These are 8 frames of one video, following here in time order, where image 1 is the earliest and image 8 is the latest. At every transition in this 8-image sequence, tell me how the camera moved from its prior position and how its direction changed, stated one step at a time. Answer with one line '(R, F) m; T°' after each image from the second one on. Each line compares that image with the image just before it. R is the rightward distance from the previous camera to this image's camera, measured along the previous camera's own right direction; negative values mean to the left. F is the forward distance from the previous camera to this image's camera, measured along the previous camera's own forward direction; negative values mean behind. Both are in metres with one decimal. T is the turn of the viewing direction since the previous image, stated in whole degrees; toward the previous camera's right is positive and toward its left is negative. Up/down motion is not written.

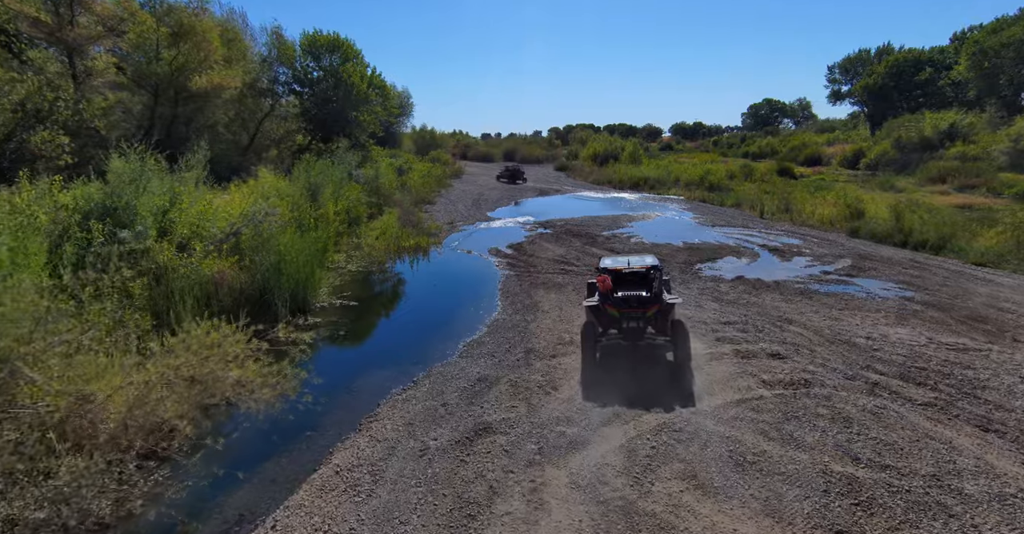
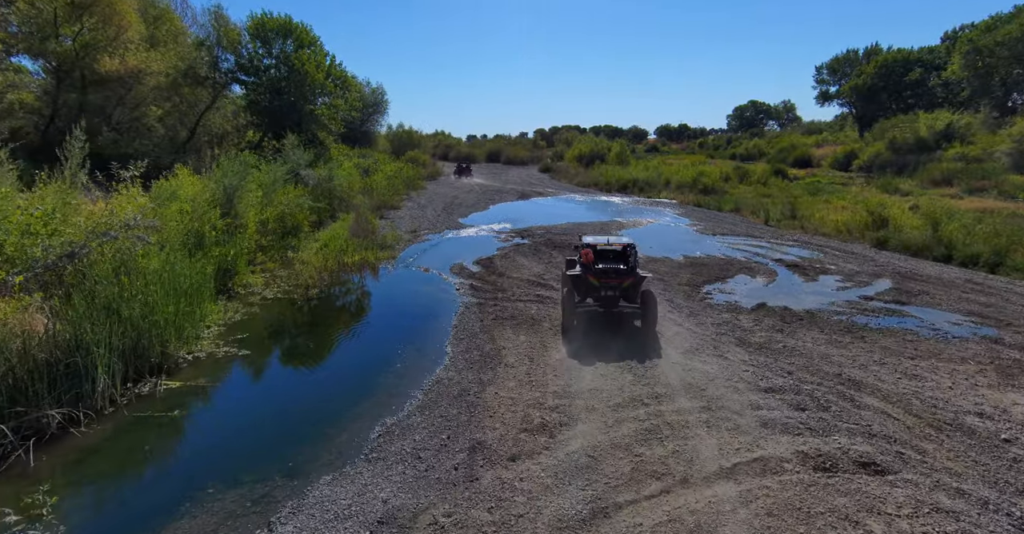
(+0.4, +2.7) m; +2°
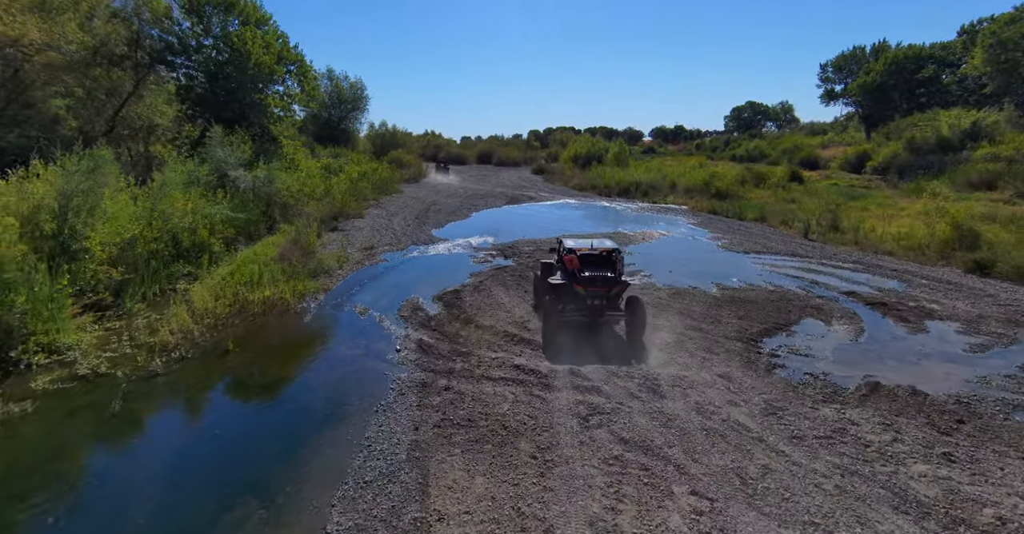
(+0.4, +3.7) m; +1°
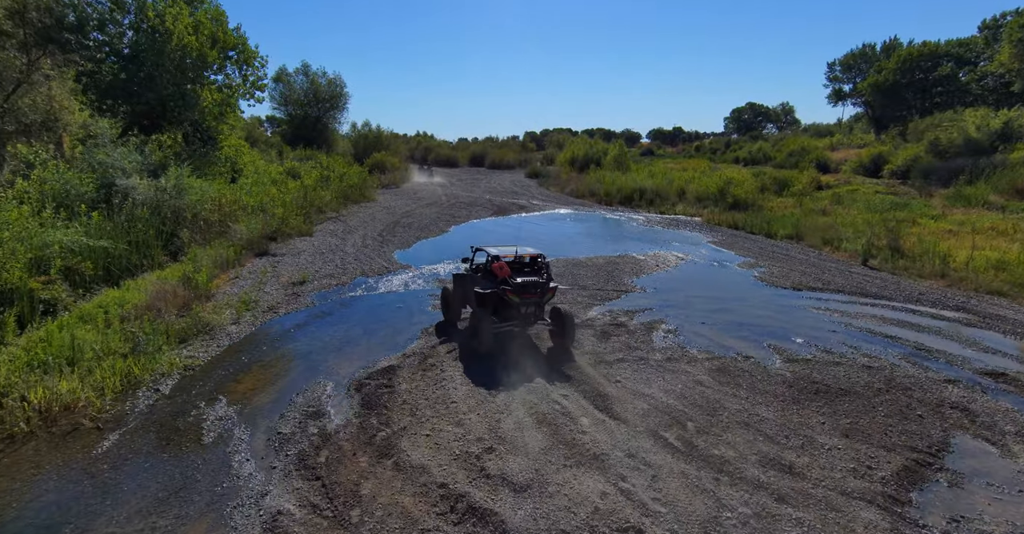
(+0.4, +3.6) m; 0°
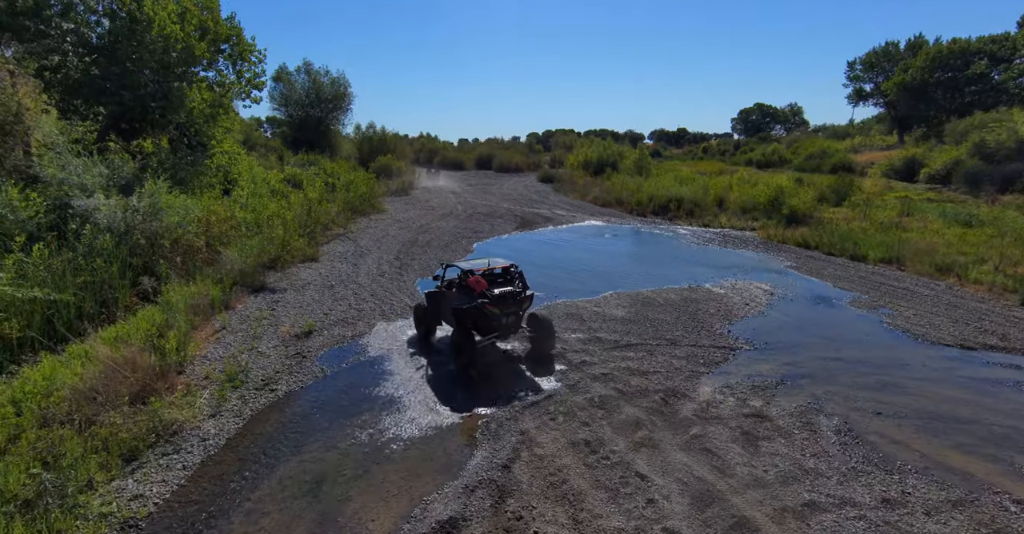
(-1.1, +2.7) m; 0°
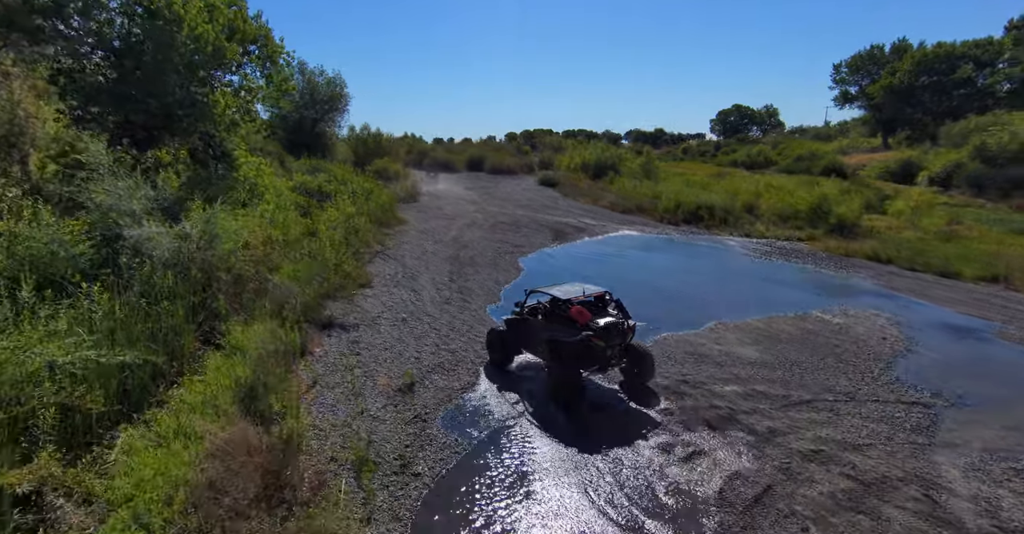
(-2.5, +1.4) m; +2°
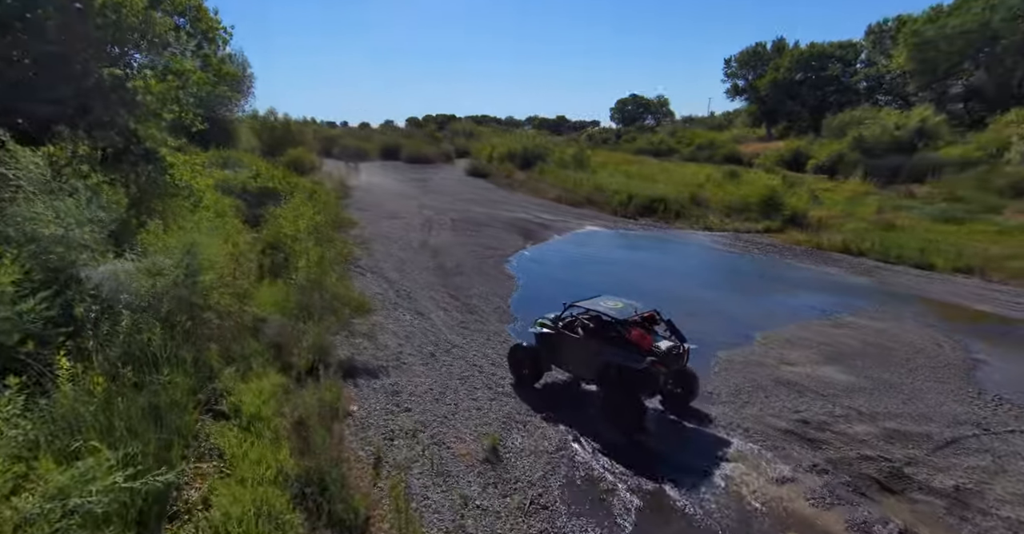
(-2.6, +1.8) m; +10°
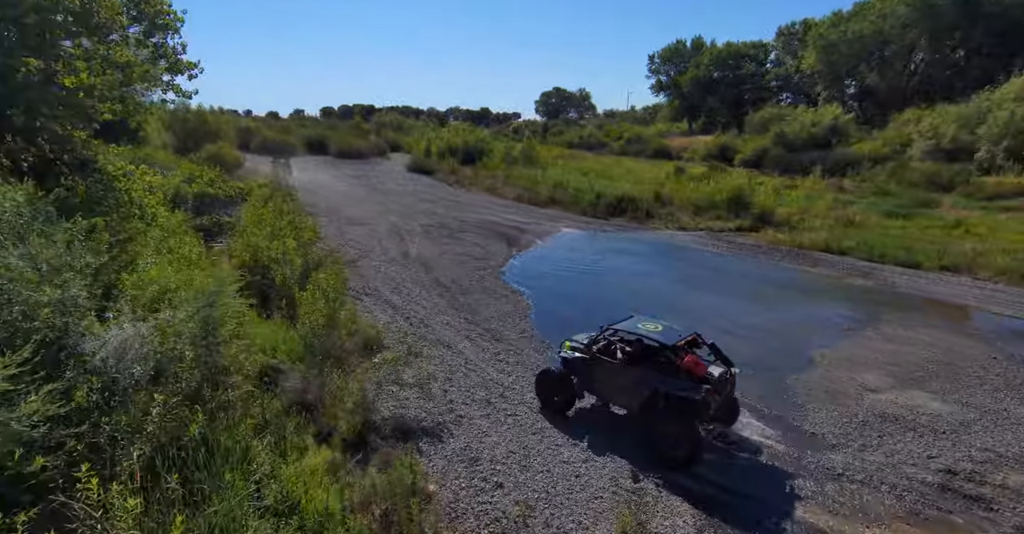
(-2.2, +1.6) m; +8°
